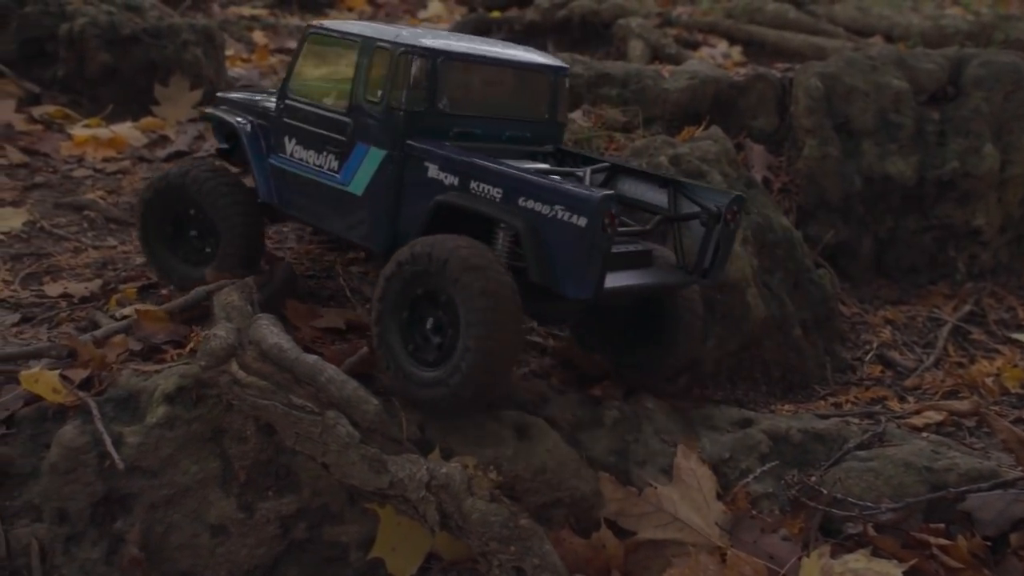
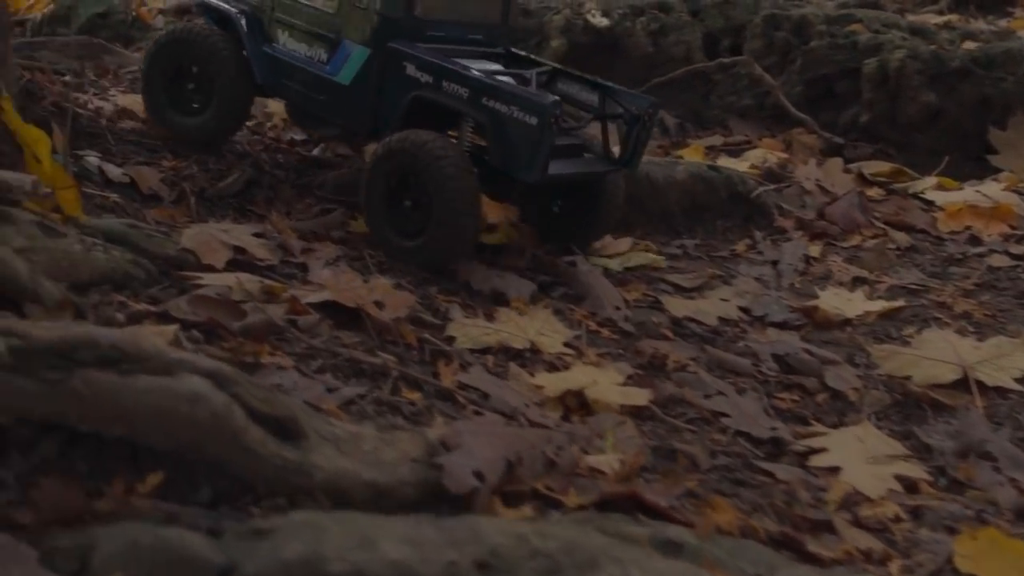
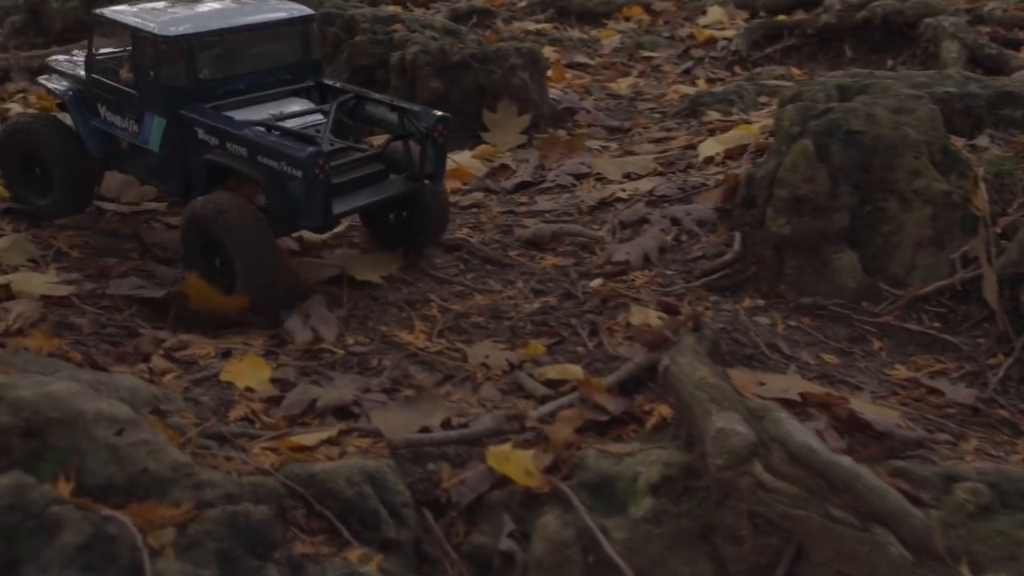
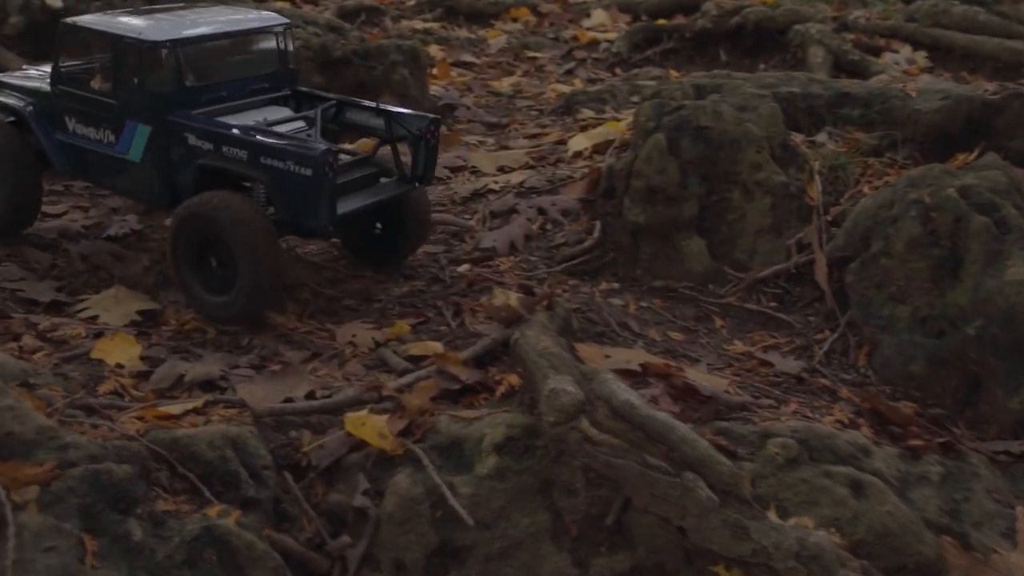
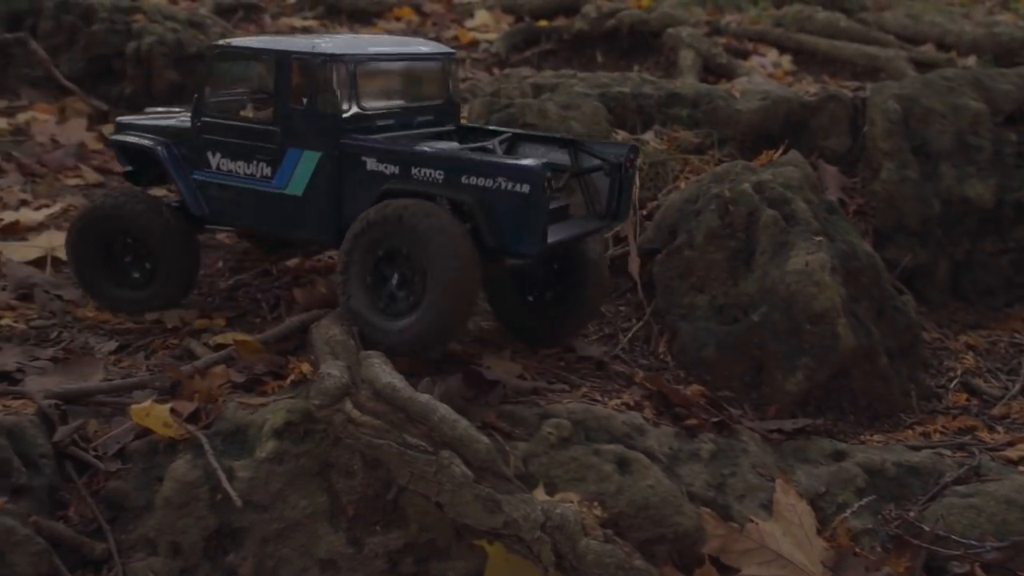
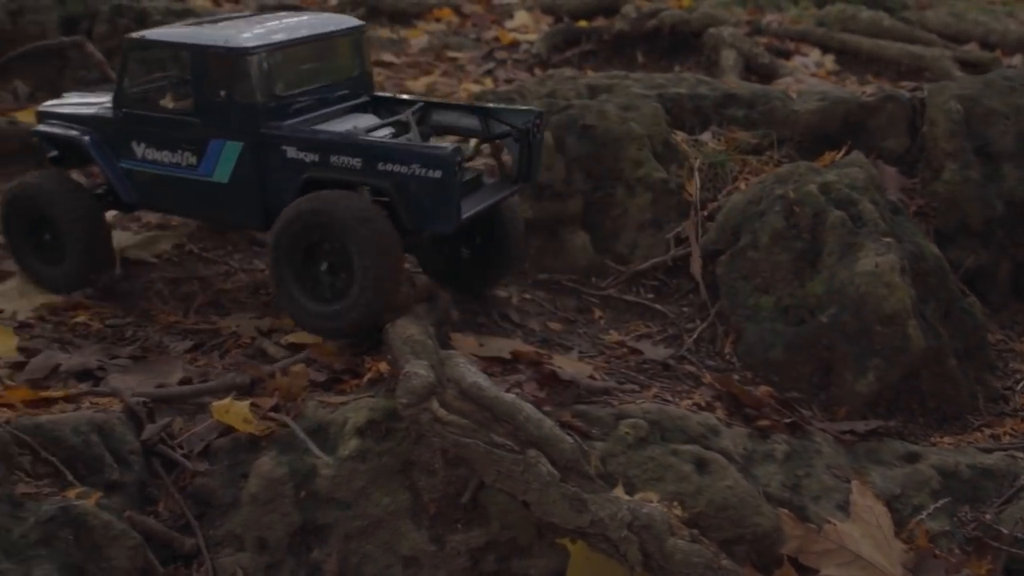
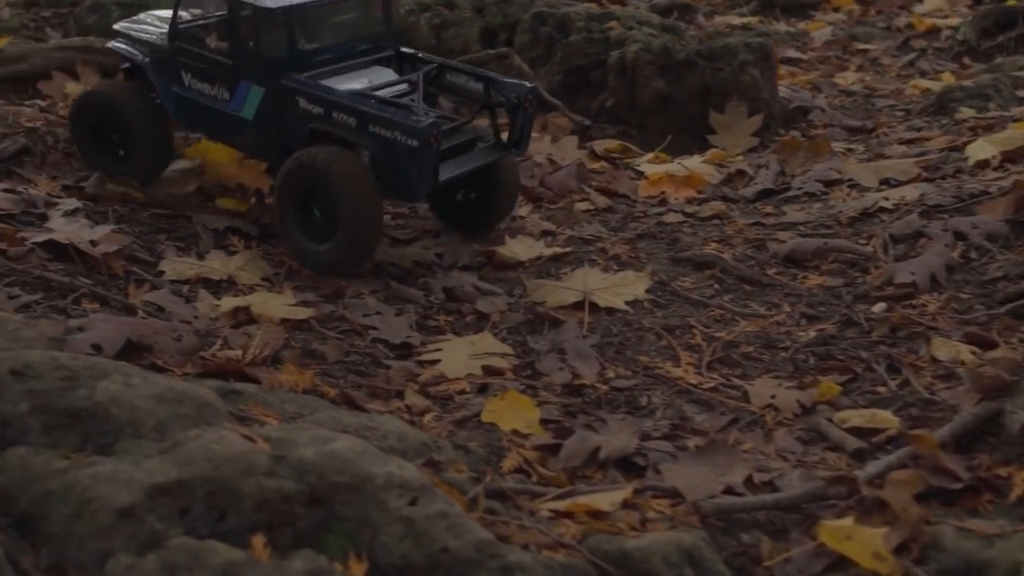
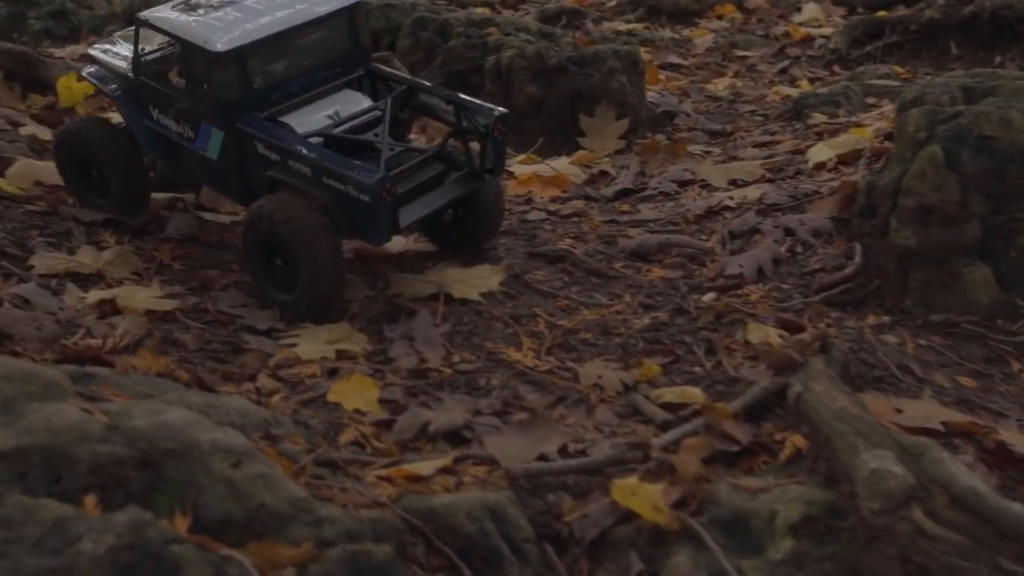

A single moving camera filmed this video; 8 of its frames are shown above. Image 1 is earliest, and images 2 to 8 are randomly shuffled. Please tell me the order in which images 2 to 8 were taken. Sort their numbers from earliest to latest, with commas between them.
5, 6, 4, 3, 8, 7, 2
